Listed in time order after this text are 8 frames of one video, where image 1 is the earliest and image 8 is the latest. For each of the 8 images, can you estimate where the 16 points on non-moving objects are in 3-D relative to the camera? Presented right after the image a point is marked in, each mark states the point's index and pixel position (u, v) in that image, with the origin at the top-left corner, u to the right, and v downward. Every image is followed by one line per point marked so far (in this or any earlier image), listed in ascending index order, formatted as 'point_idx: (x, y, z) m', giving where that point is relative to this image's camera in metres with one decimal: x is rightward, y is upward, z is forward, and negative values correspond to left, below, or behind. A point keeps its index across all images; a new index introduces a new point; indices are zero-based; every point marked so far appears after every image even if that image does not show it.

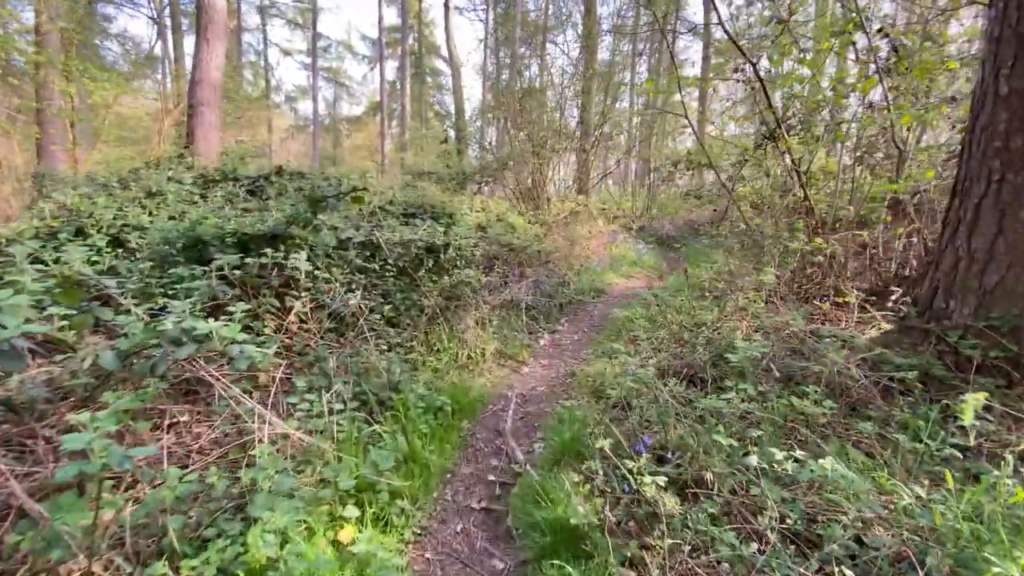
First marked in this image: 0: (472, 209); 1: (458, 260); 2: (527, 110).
0: (-0.6, +1.3, +7.7) m
1: (-0.5, +0.3, +4.9) m
2: (+0.2, +3.3, +9.1) m
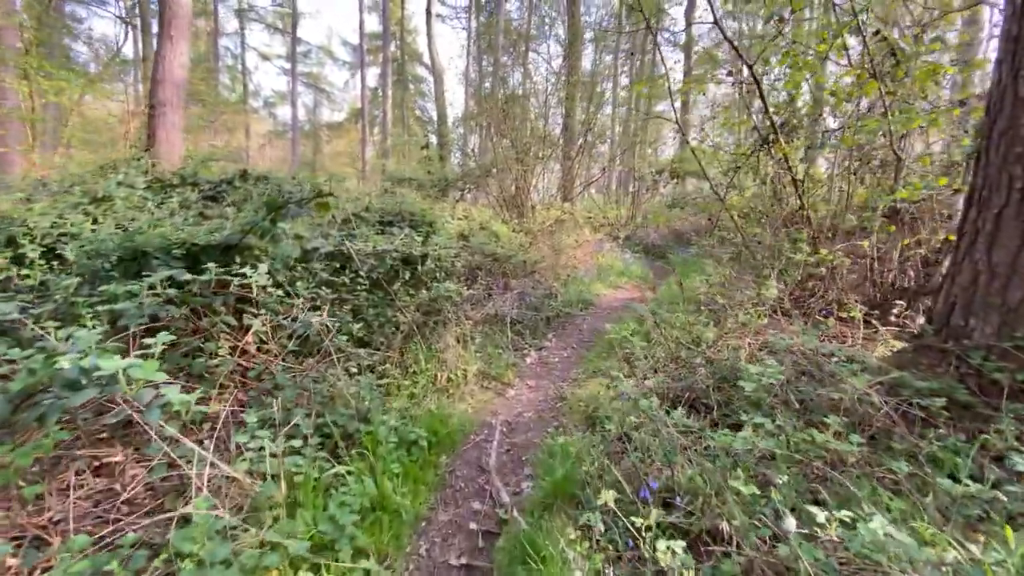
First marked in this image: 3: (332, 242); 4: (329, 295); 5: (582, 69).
0: (-0.9, +1.1, +7.3) m
1: (-0.7, +0.1, +4.5) m
2: (-0.1, +3.1, +8.8) m
3: (-1.4, +0.4, +3.8) m
4: (-1.4, 0.0, +3.7) m
5: (+1.2, +4.2, +9.5) m
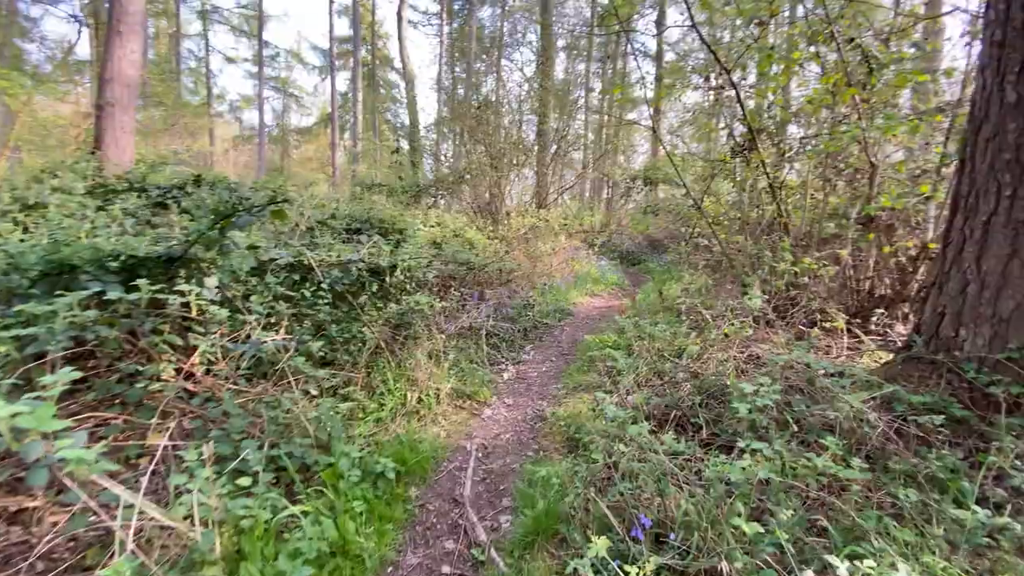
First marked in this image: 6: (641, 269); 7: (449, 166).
0: (-1.3, +0.9, +7.1) m
1: (-0.9, 0.0, +4.2) m
2: (-0.5, +2.9, +8.6) m
3: (-1.6, +0.3, +3.5) m
4: (-1.6, -0.2, +3.4) m
5: (+0.7, +4.0, +9.4) m
6: (+2.6, +0.4, +9.8) m
7: (-1.2, +2.3, +9.1) m
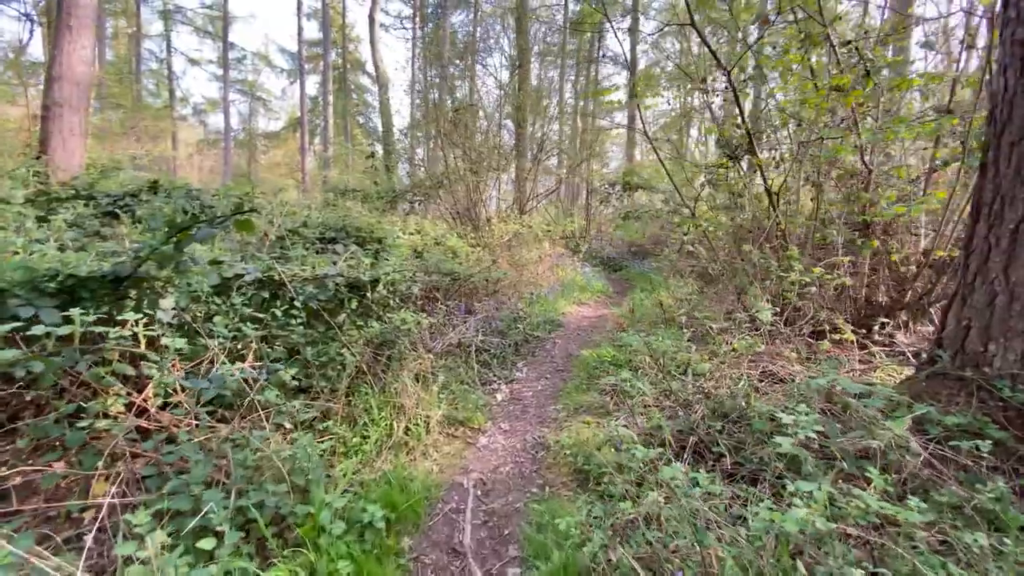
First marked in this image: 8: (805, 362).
0: (-1.5, +0.8, +6.7) m
1: (-1.0, -0.1, +3.9) m
2: (-0.9, +2.8, +8.3) m
3: (-1.6, +0.1, +3.2) m
4: (-1.6, -0.3, +3.0) m
5: (+0.3, +3.8, +9.2) m
6: (+2.2, +0.3, +9.7) m
7: (-1.5, +2.1, +8.8) m
8: (+2.0, -0.5, +3.3) m
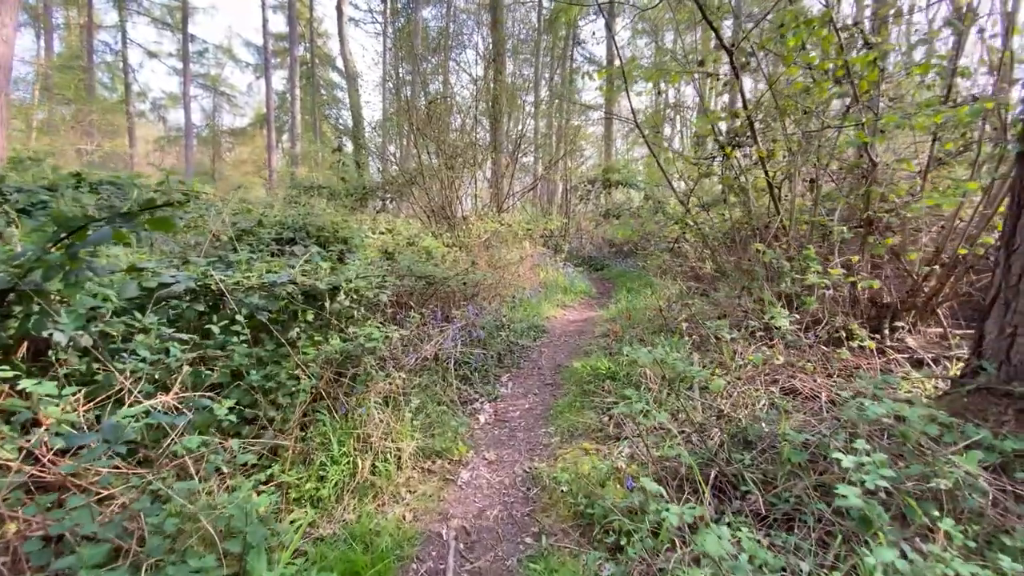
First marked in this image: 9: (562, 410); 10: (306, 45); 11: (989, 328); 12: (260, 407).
0: (-1.7, +0.7, +6.1) m
1: (-1.1, -0.1, +3.4) m
2: (-1.2, +2.7, +7.8) m
3: (-1.7, +0.1, +2.6) m
4: (-1.7, -0.3, +2.5) m
5: (-0.1, +3.8, +8.7) m
6: (+1.8, +0.3, +9.3) m
7: (-1.9, +2.1, +8.2) m
8: (+1.9, -0.5, +2.9) m
9: (+0.3, -0.9, +3.4) m
10: (-8.2, +9.7, +19.2) m
11: (+2.6, -0.2, +2.7) m
12: (-1.4, -0.7, +2.7) m
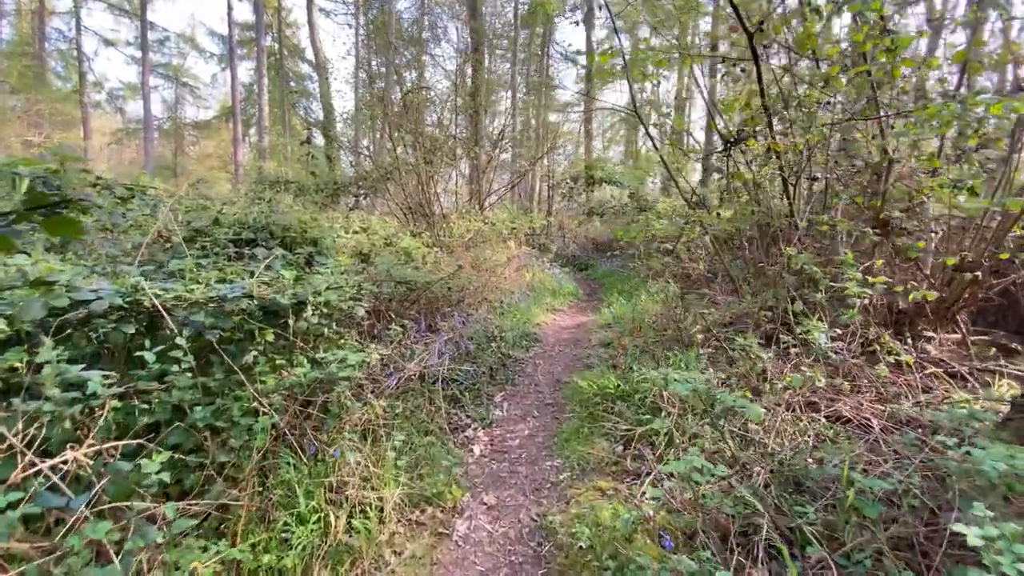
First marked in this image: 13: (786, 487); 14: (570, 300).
0: (-1.9, +0.7, +5.6) m
1: (-1.1, -0.2, +2.9) m
2: (-1.5, +2.7, +7.3) m
3: (-1.7, 0.0, +2.1) m
4: (-1.6, -0.4, +2.0) m
5: (-0.4, +3.8, +8.2) m
6: (+1.5, +0.2, +8.9) m
7: (-2.2, +2.0, +7.6) m
8: (+1.9, -0.6, +2.6) m
9: (+0.3, -0.9, +3.0) m
10: (-9.0, +9.7, +18.2) m
11: (+2.6, -0.3, +2.3) m
12: (-1.4, -0.7, +2.2) m
13: (+1.2, -0.9, +2.1) m
14: (+0.9, -0.2, +7.0) m
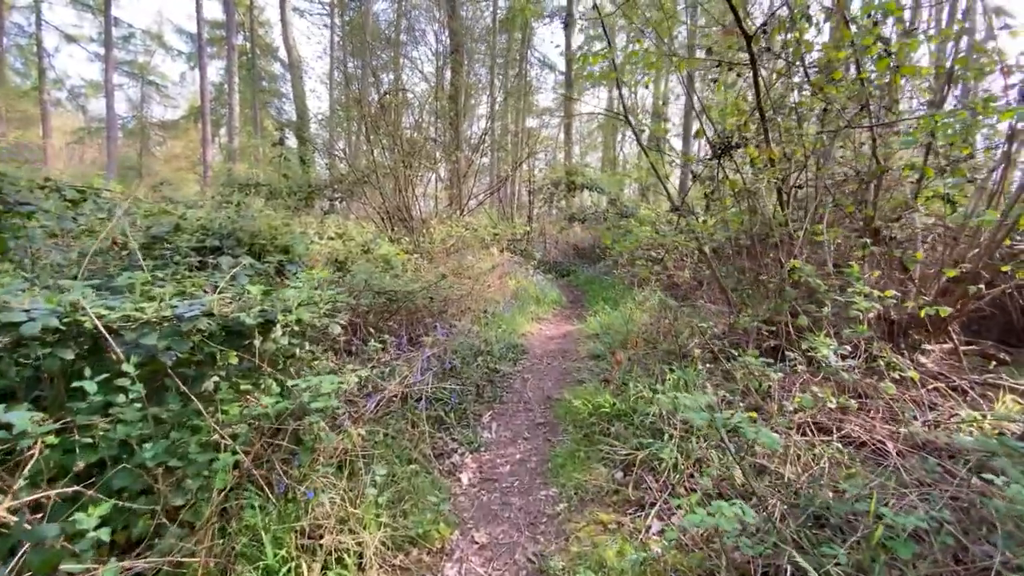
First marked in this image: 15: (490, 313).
0: (-2.1, +0.6, +5.3) m
1: (-1.1, -0.3, +2.6) m
2: (-1.8, +2.6, +7.0) m
3: (-1.7, -0.1, +1.8) m
4: (-1.6, -0.5, +1.7) m
5: (-0.7, +3.6, +8.0) m
6: (+1.2, +0.1, +8.8) m
7: (-2.5, +1.9, +7.3) m
8: (+1.9, -0.7, +2.5) m
9: (+0.3, -1.0, +2.8) m
10: (-9.8, +9.5, +17.7) m
11: (+2.6, -0.3, +2.3) m
12: (-1.4, -0.8, +1.9) m
13: (+1.2, -0.9, +2.0) m
14: (+0.6, -0.3, +6.8) m
15: (-0.2, -0.3, +5.2) m
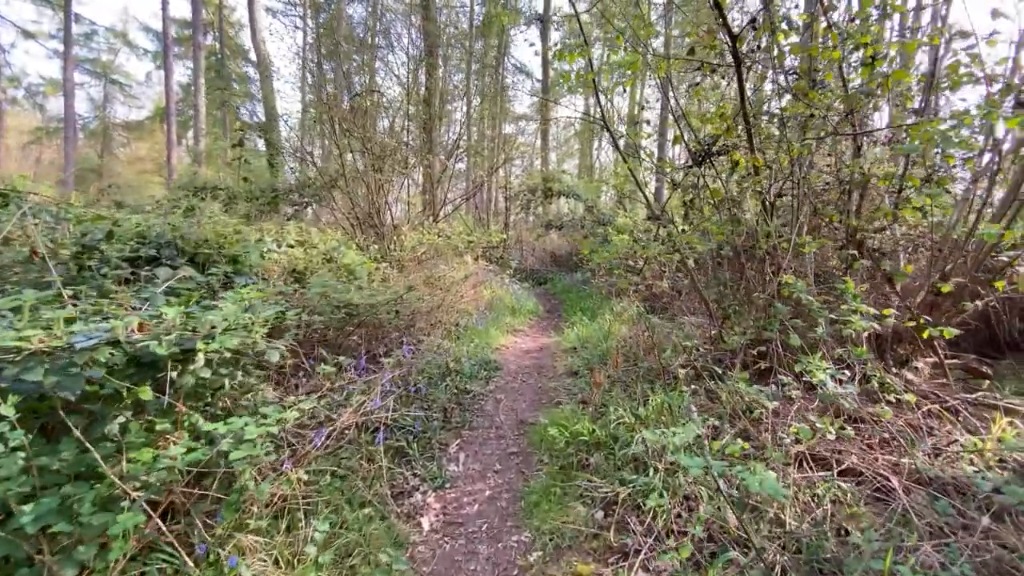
0: (-2.3, +0.4, +4.9) m
1: (-1.3, -0.4, +2.2) m
2: (-2.1, +2.4, +6.7) m
3: (-1.8, -0.2, +1.4) m
4: (-1.7, -0.6, +1.3) m
5: (-1.1, +3.5, +7.7) m
6: (+0.7, -0.1, +8.5) m
7: (-2.8, +1.7, +7.0) m
8: (+1.7, -0.7, +2.3) m
9: (+0.1, -1.1, +2.5) m
10: (-10.7, +9.2, +17.0) m
11: (+2.5, -0.4, +2.1) m
12: (-1.5, -0.9, +1.5) m
13: (+1.1, -1.0, +1.7) m
14: (+0.3, -0.4, +6.6) m
15: (-0.5, -0.4, +4.9) m
